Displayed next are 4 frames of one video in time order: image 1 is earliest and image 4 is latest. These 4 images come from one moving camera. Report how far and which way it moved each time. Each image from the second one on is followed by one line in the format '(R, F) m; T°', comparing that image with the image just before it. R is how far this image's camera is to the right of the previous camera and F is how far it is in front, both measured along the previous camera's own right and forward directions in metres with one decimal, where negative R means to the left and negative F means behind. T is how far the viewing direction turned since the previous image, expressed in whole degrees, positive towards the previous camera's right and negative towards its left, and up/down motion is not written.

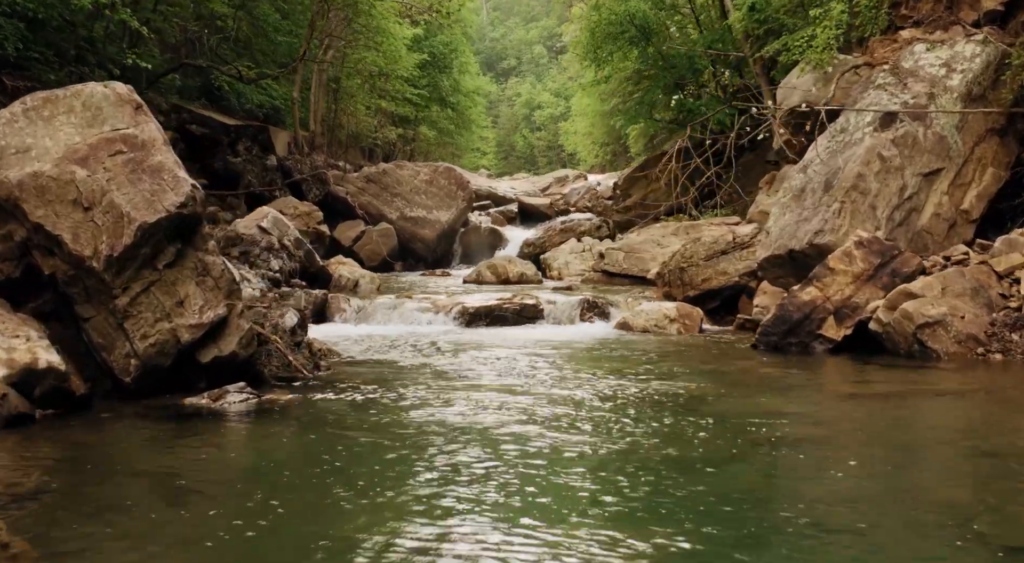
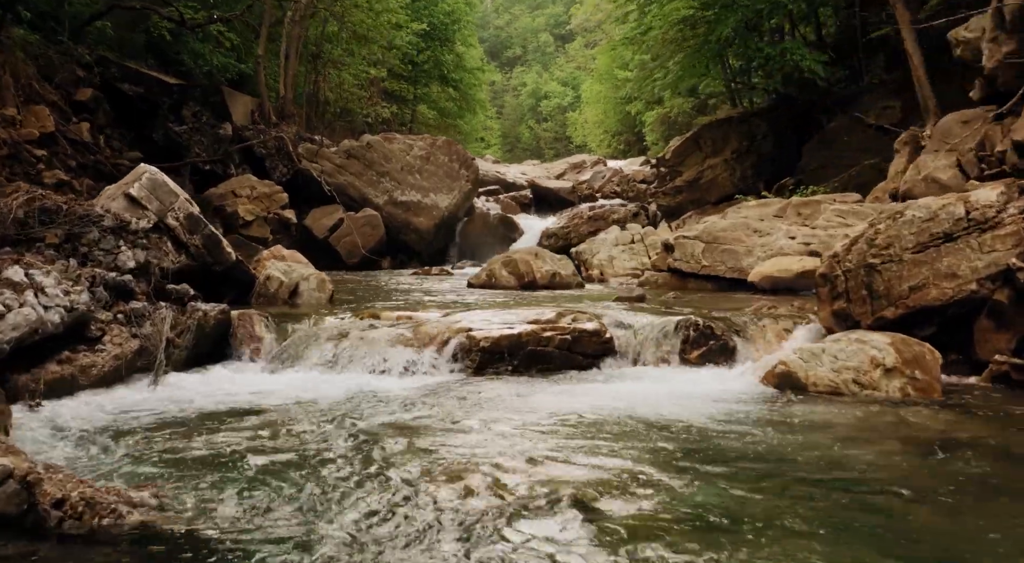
(-0.4, +7.3) m; 0°
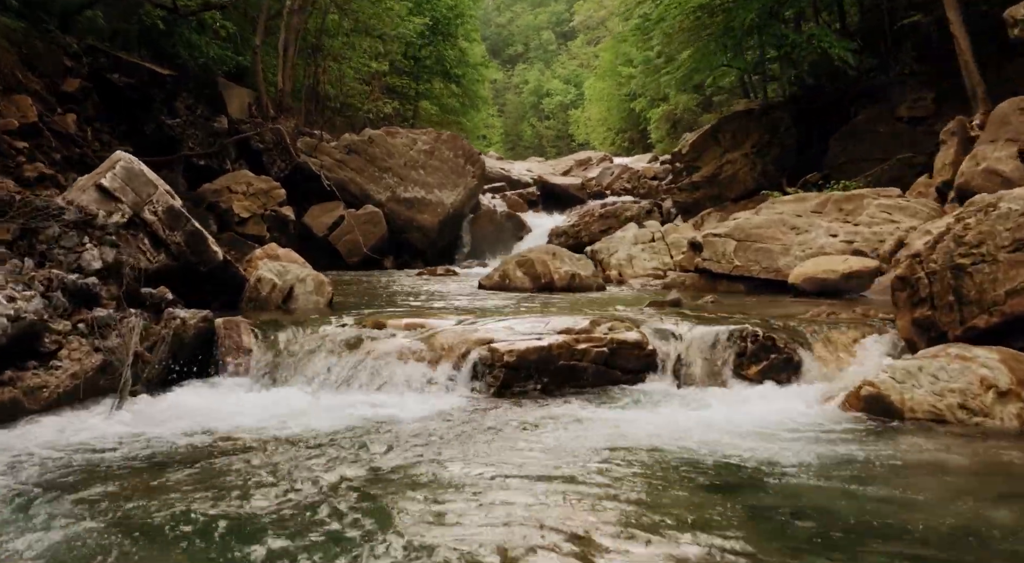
(-0.2, +1.3) m; 0°
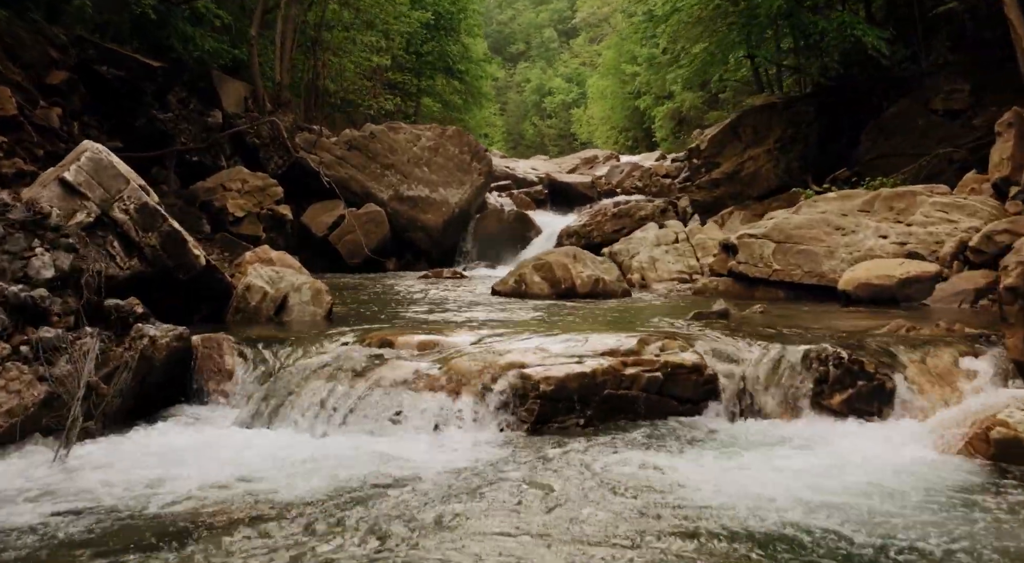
(-0.2, +1.3) m; 0°
